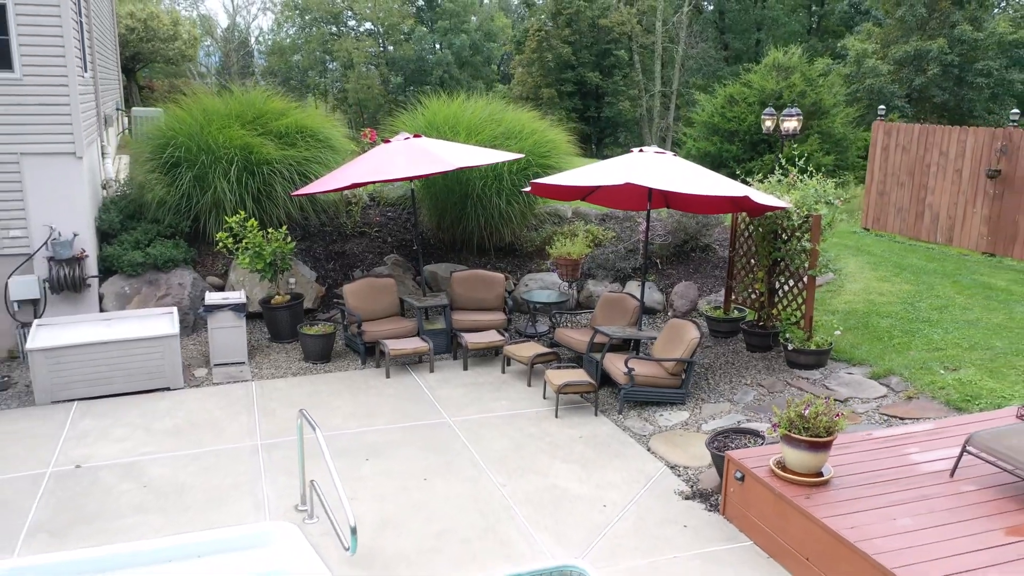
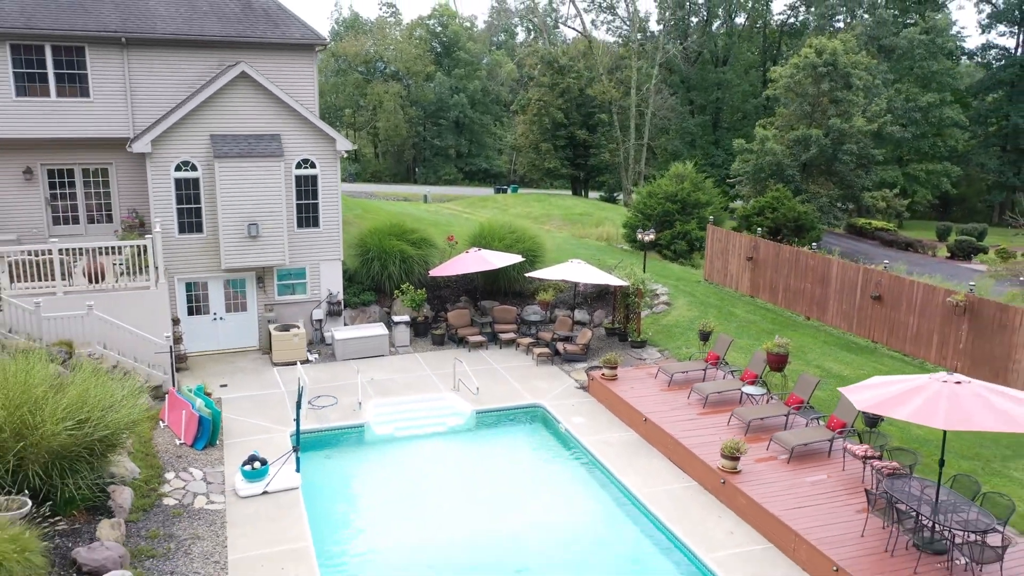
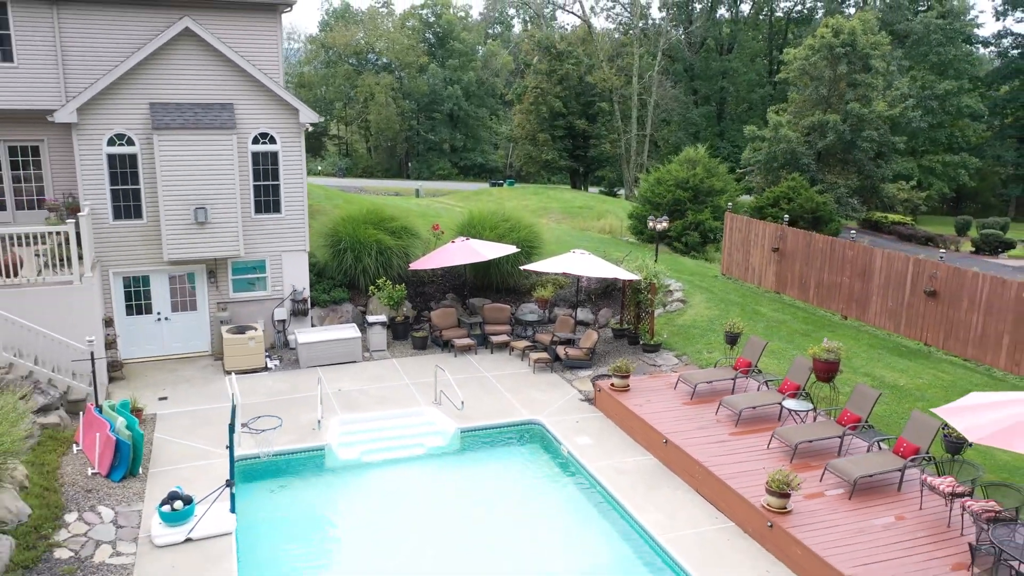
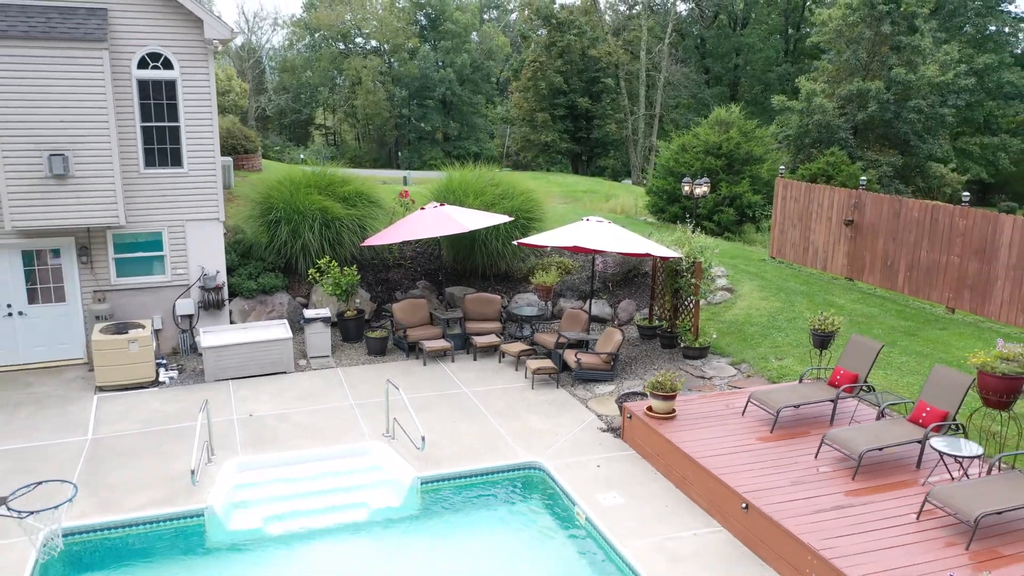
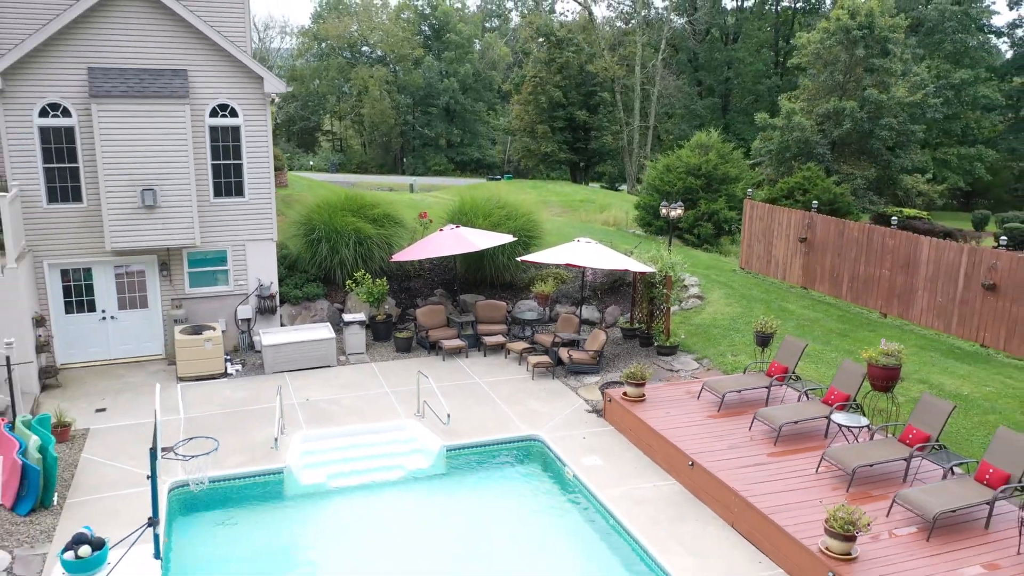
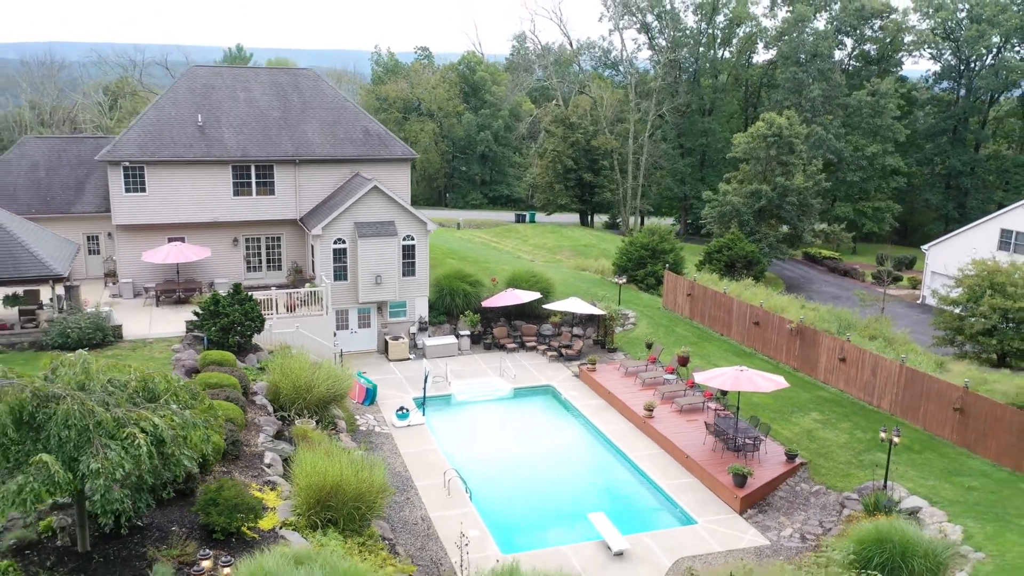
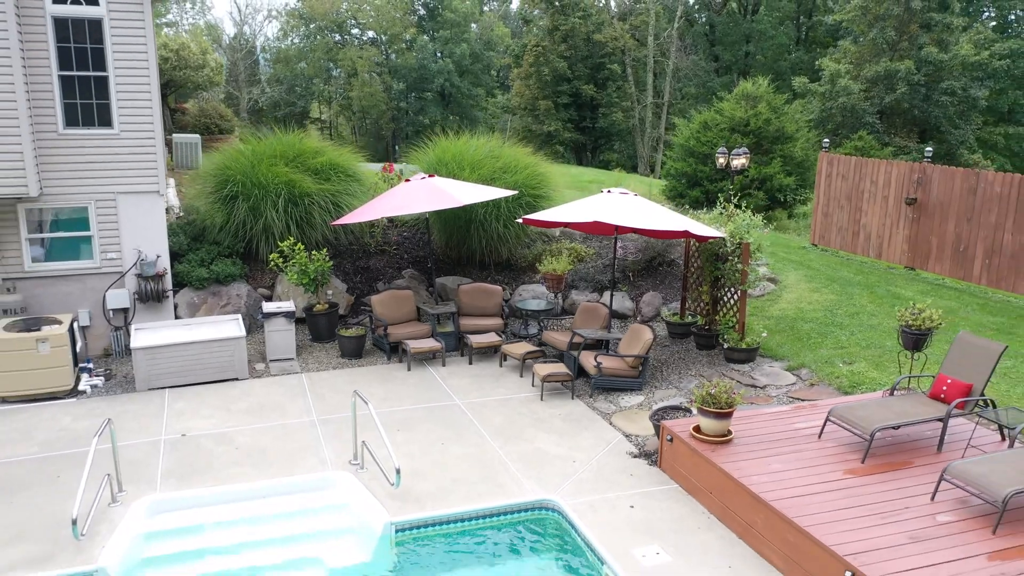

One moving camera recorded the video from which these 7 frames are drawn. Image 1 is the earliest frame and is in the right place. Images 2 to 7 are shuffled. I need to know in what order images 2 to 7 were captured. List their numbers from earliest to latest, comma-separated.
7, 4, 5, 3, 2, 6
